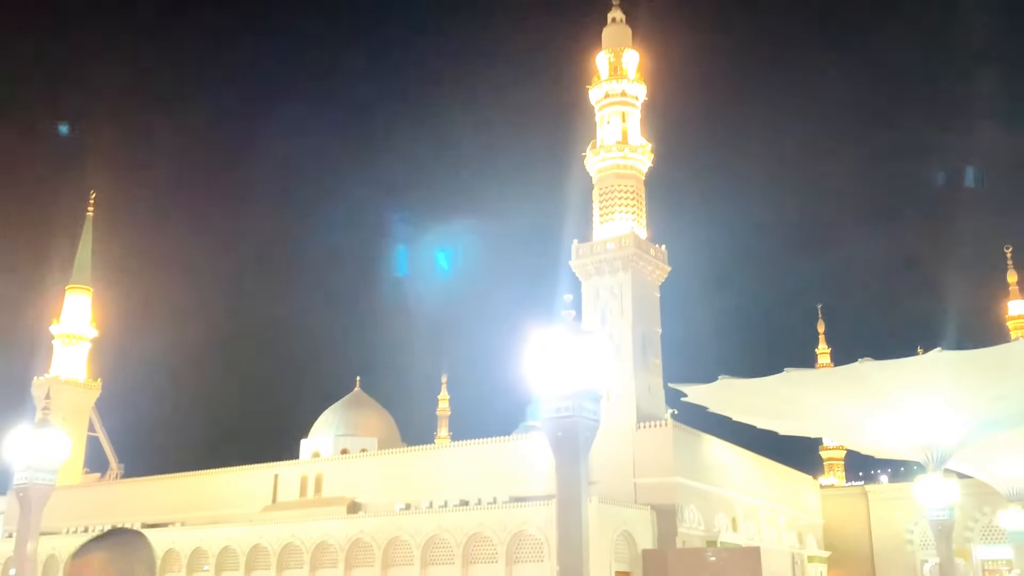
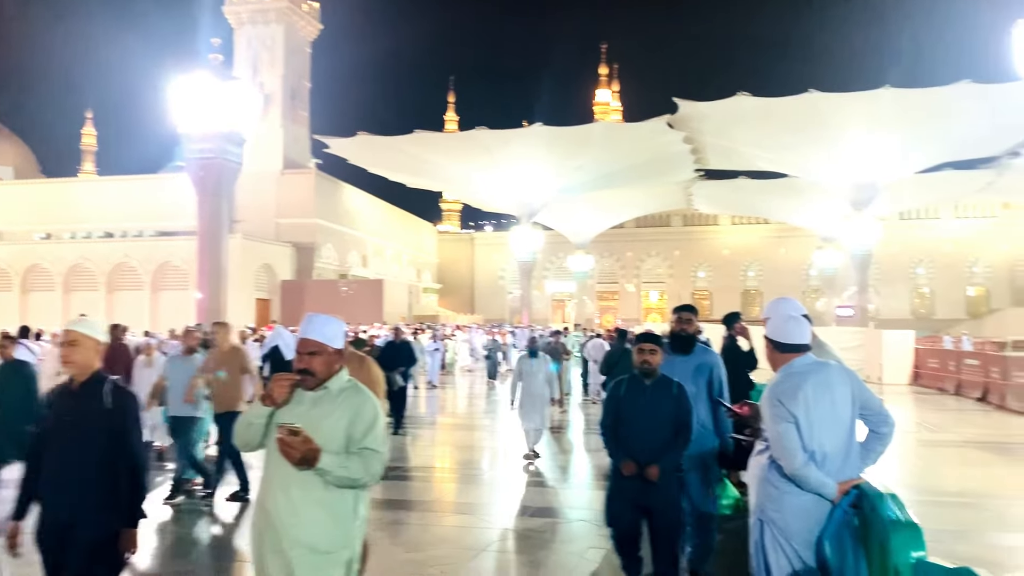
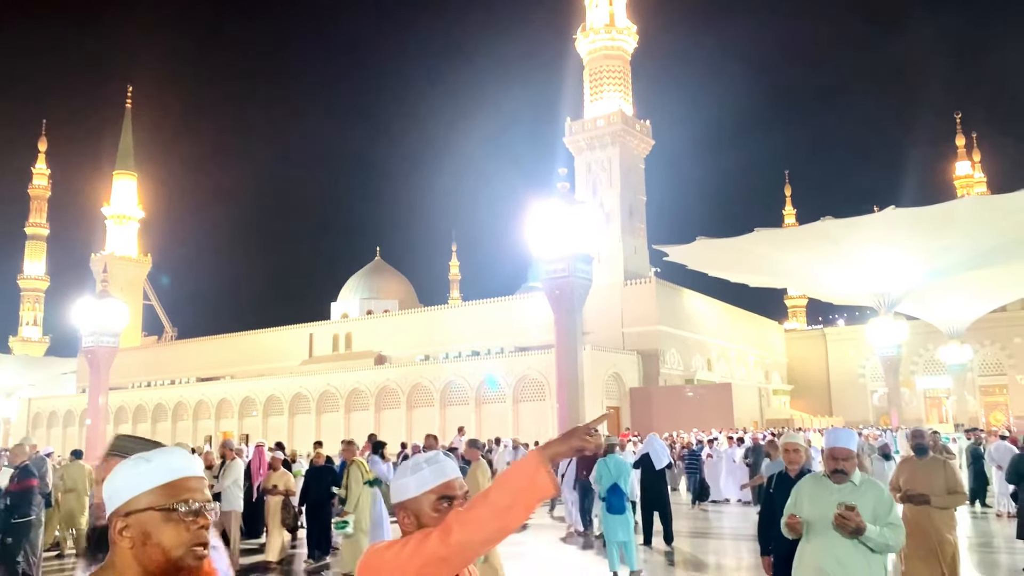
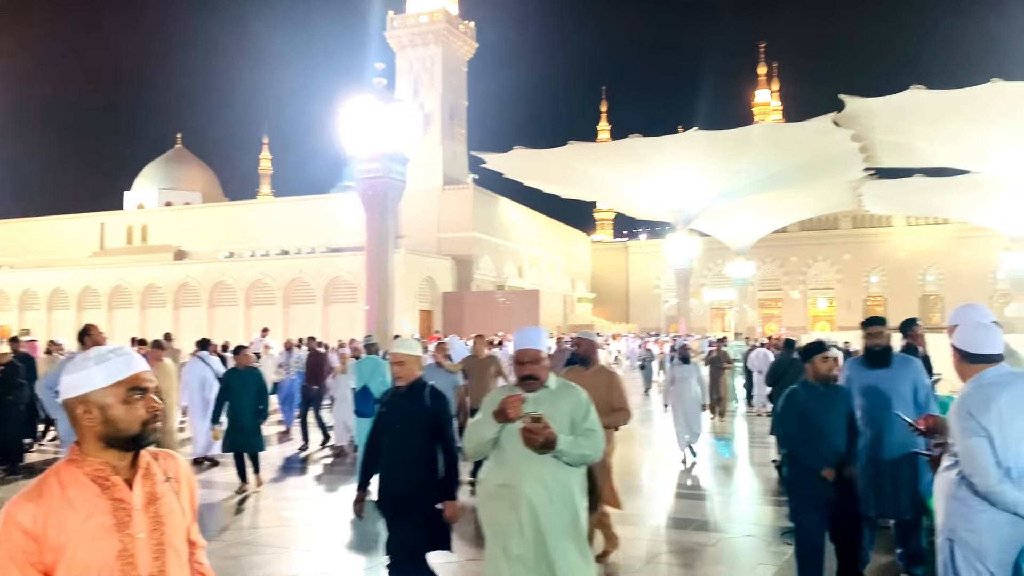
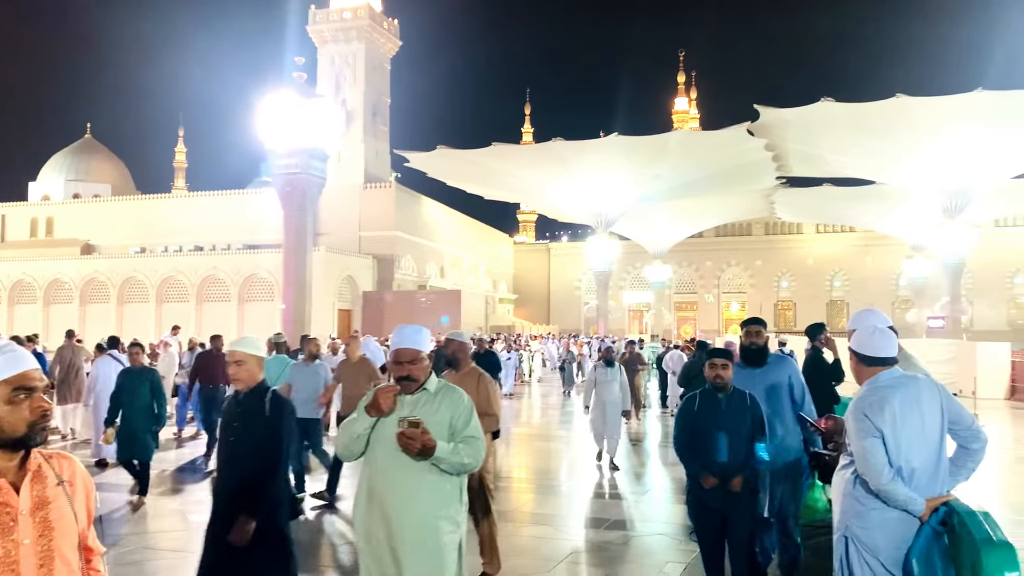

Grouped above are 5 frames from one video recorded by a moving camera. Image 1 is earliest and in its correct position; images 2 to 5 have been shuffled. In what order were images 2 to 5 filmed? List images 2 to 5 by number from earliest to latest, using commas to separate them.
3, 4, 5, 2
